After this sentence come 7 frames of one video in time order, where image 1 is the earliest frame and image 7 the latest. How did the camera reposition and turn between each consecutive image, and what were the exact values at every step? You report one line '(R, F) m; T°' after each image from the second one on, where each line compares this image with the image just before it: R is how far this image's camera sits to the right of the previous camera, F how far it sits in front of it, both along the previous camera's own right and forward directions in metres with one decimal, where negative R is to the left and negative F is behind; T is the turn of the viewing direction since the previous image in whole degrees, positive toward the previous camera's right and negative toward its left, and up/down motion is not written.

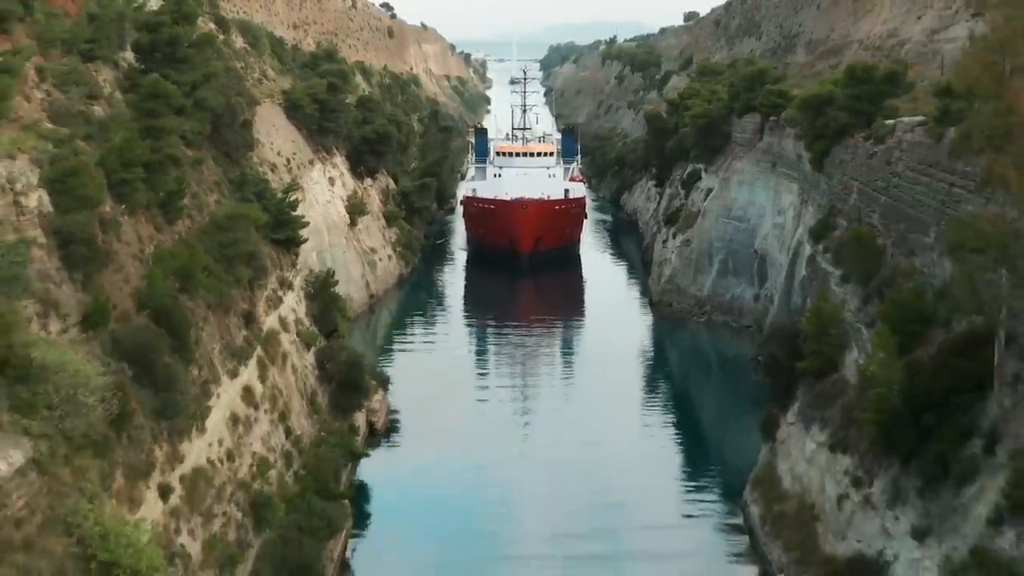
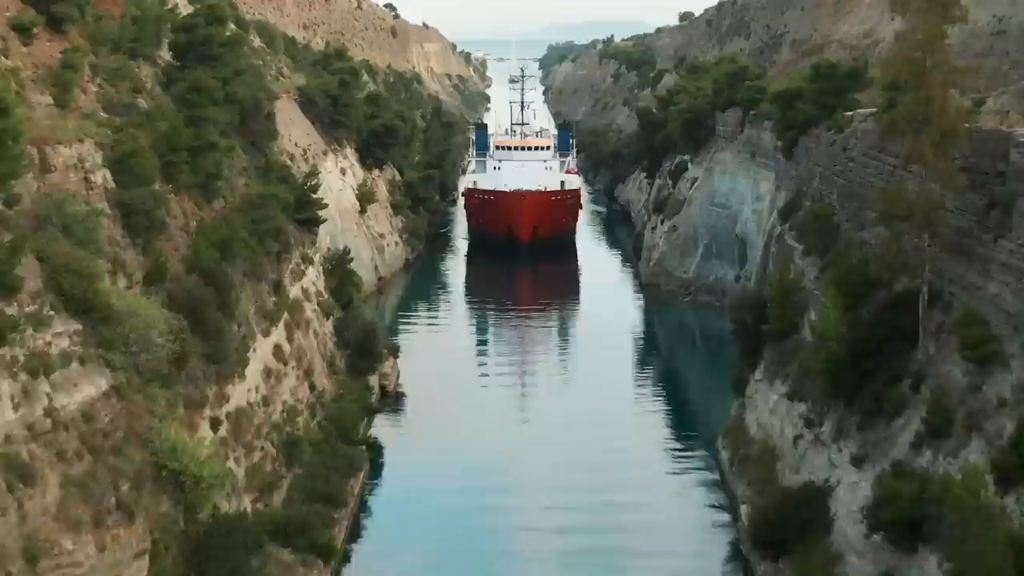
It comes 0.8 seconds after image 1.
(0.0, -2.4) m; 0°
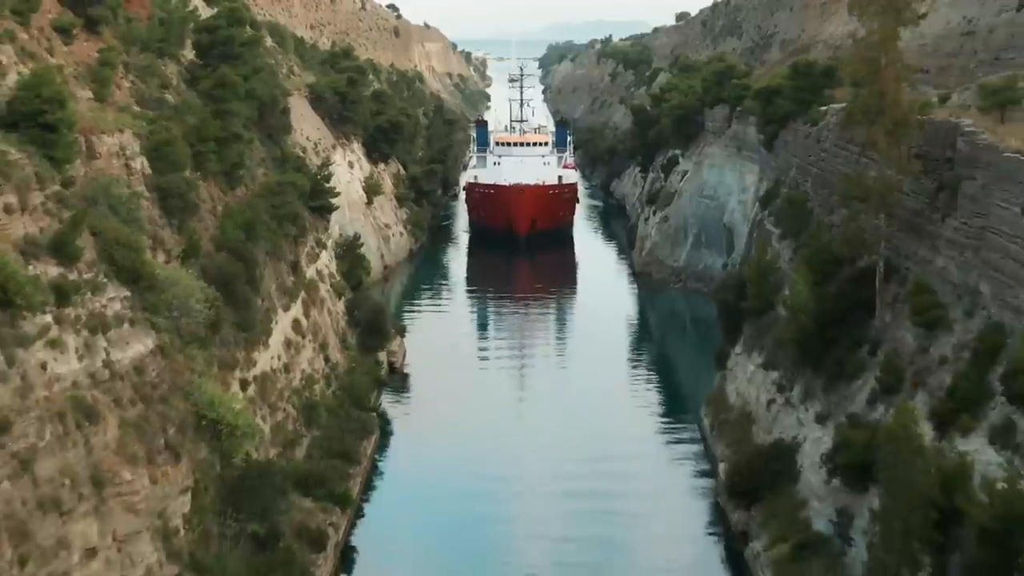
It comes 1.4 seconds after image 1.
(0.0, -1.8) m; 0°
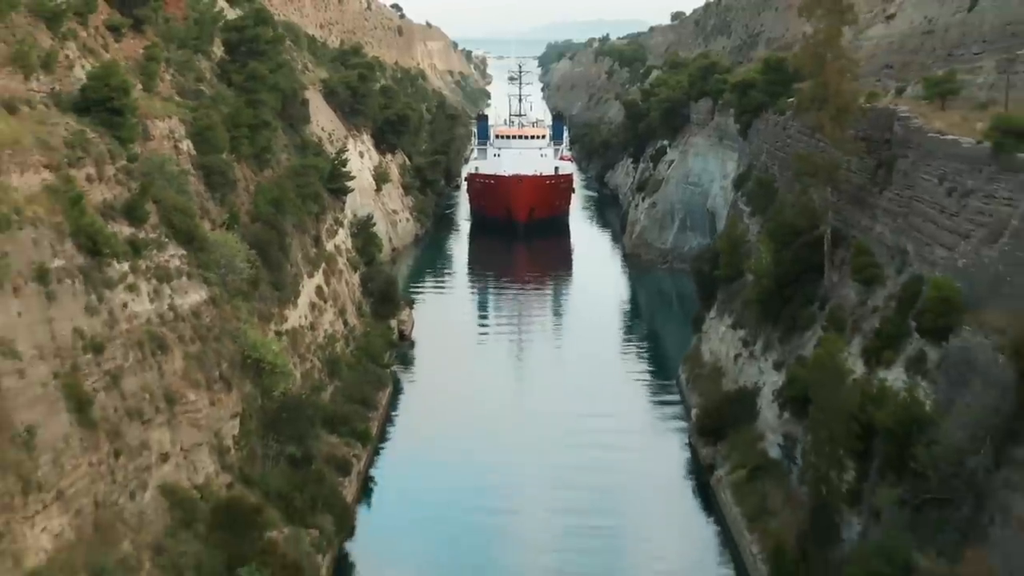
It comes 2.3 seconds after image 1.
(0.0, -2.8) m; 0°
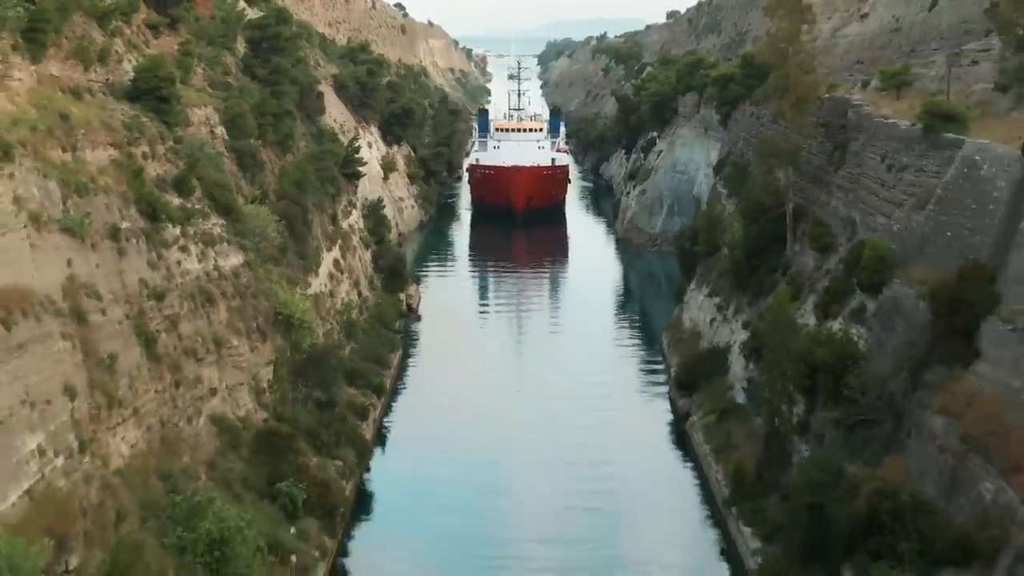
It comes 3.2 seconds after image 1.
(0.0, -2.6) m; 0°
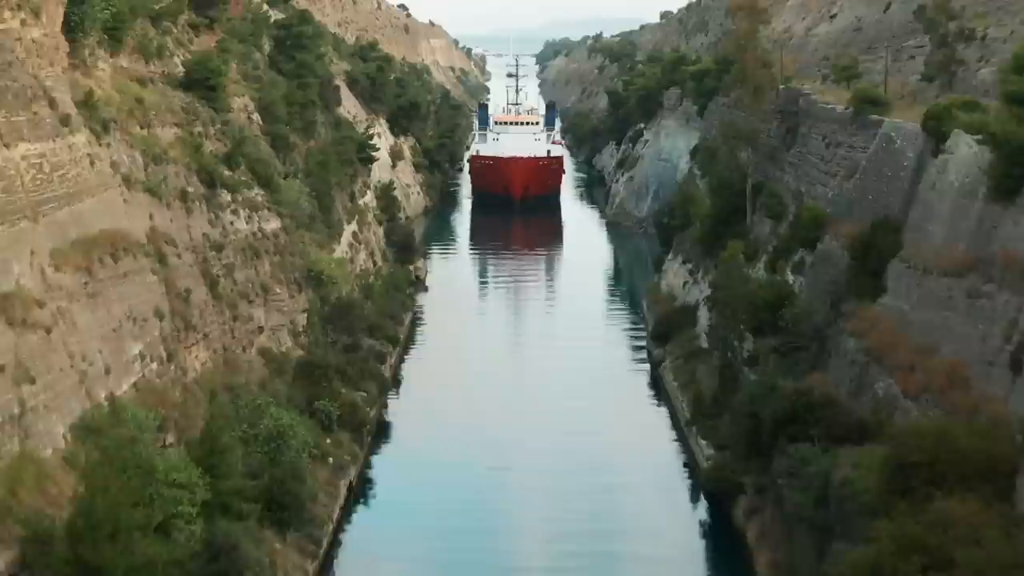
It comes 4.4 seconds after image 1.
(0.0, -3.7) m; 0°
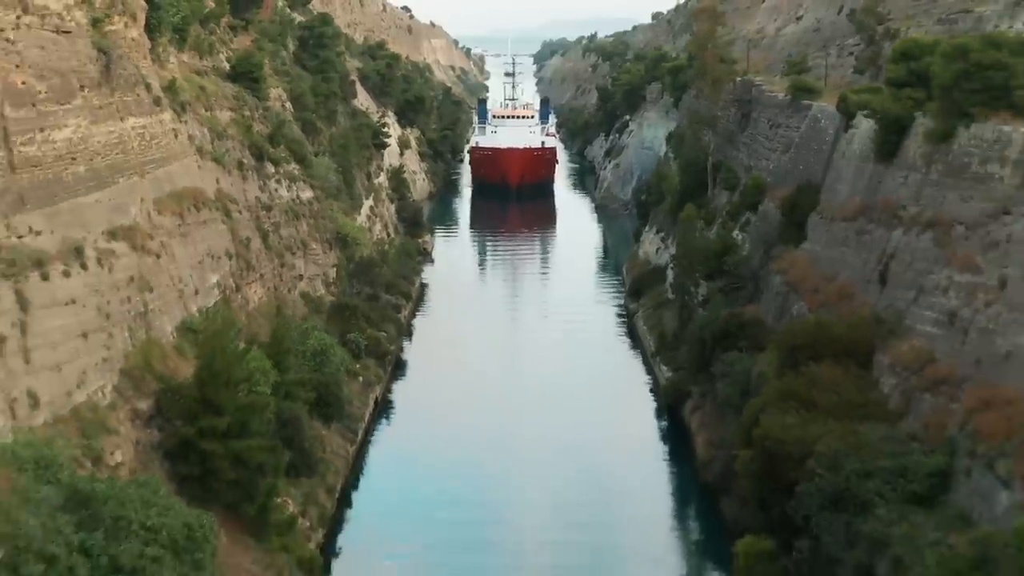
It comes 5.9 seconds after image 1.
(+0.1, -4.7) m; 0°
